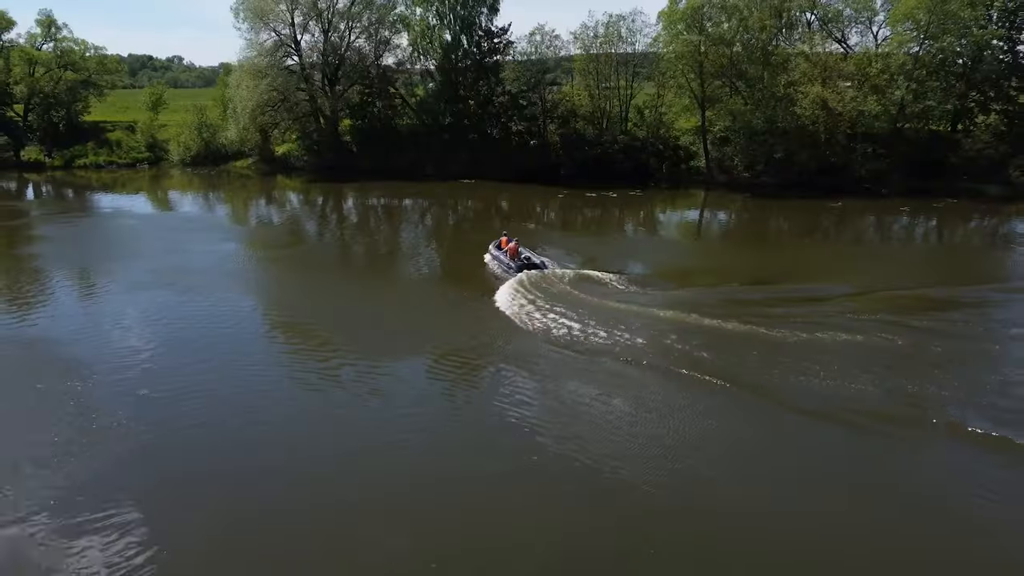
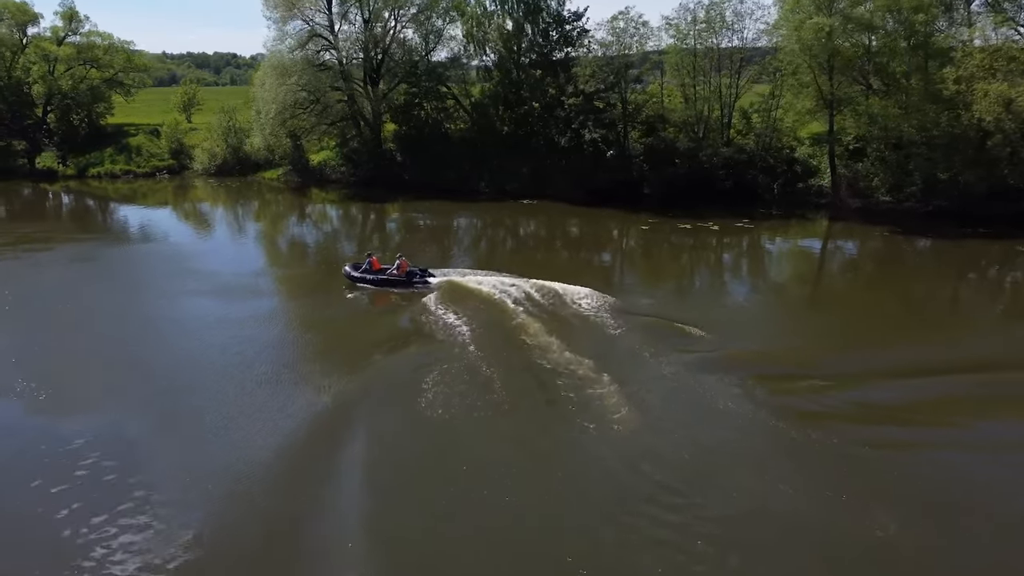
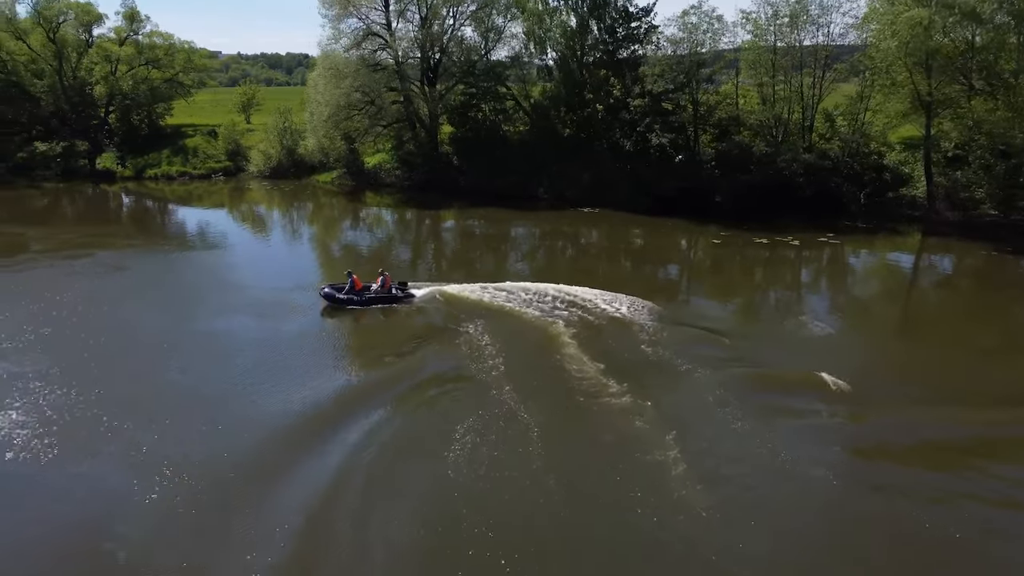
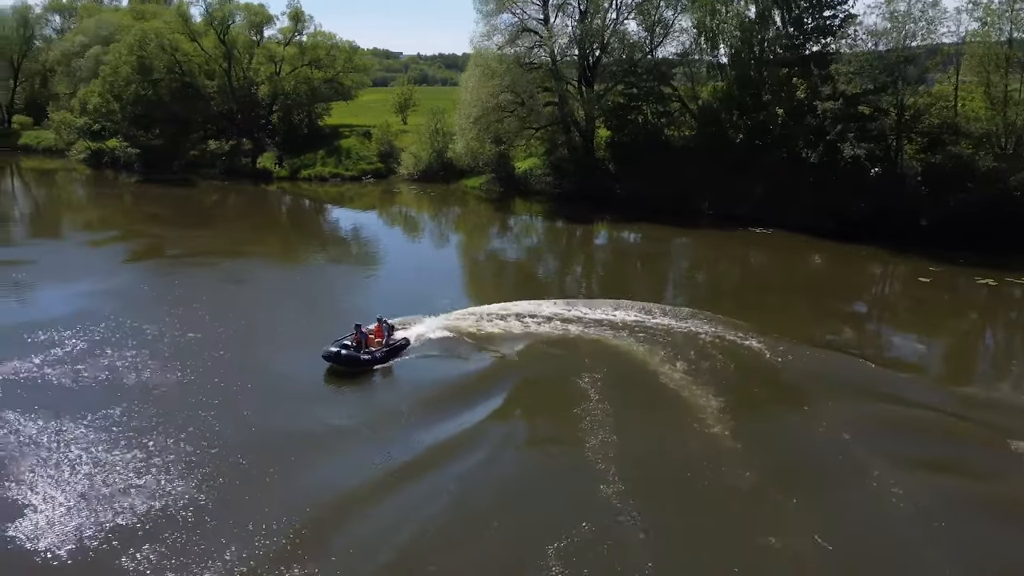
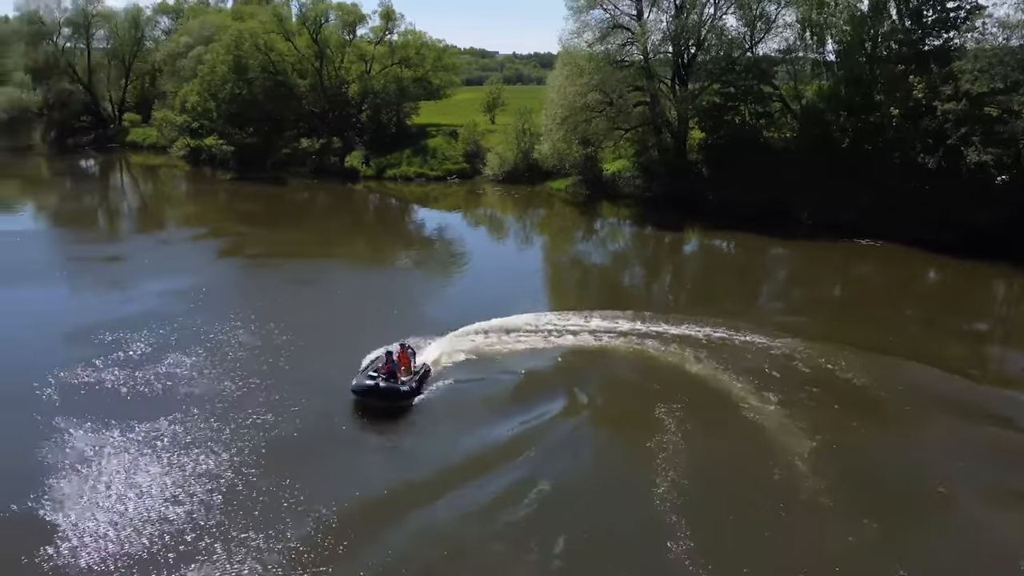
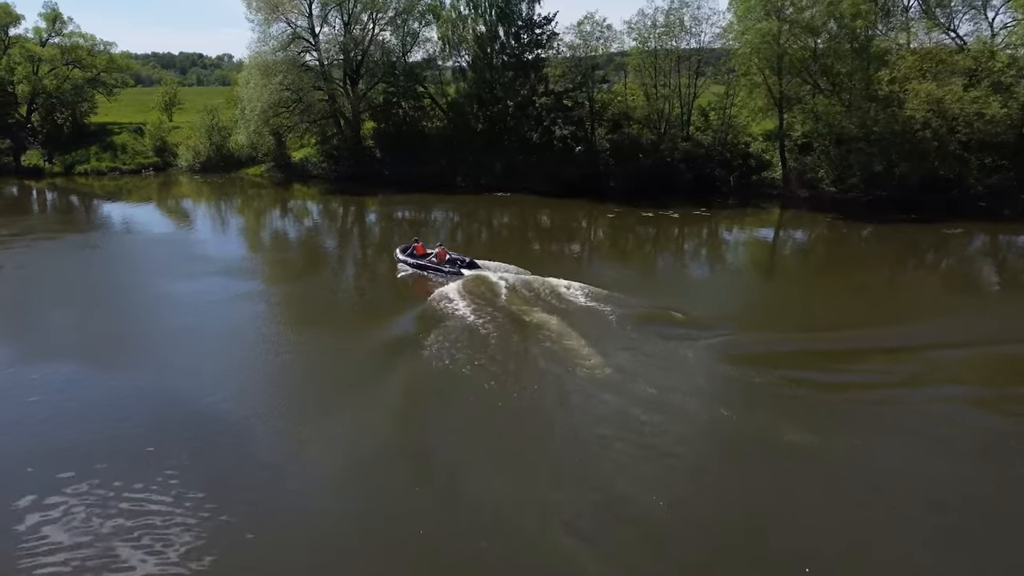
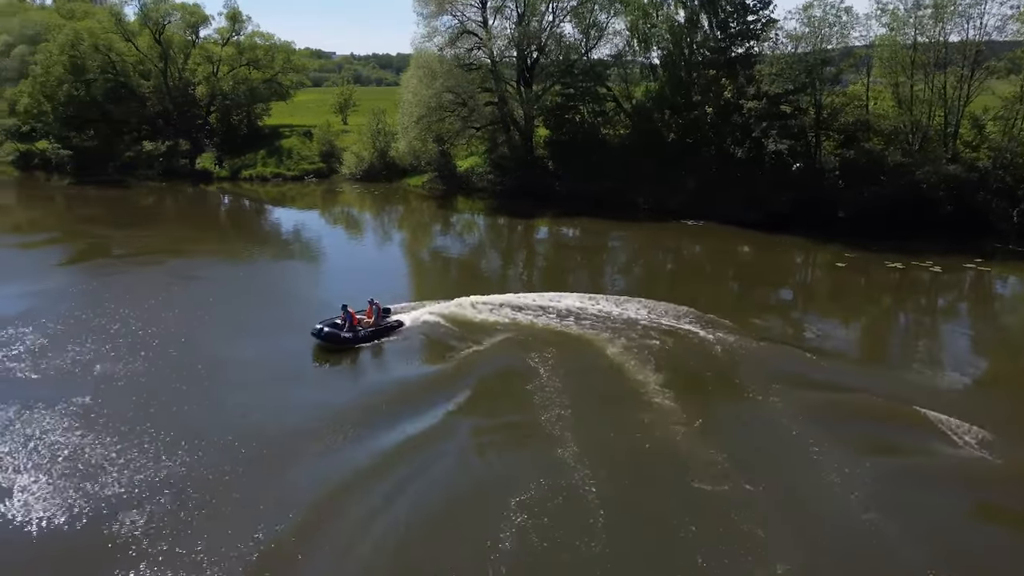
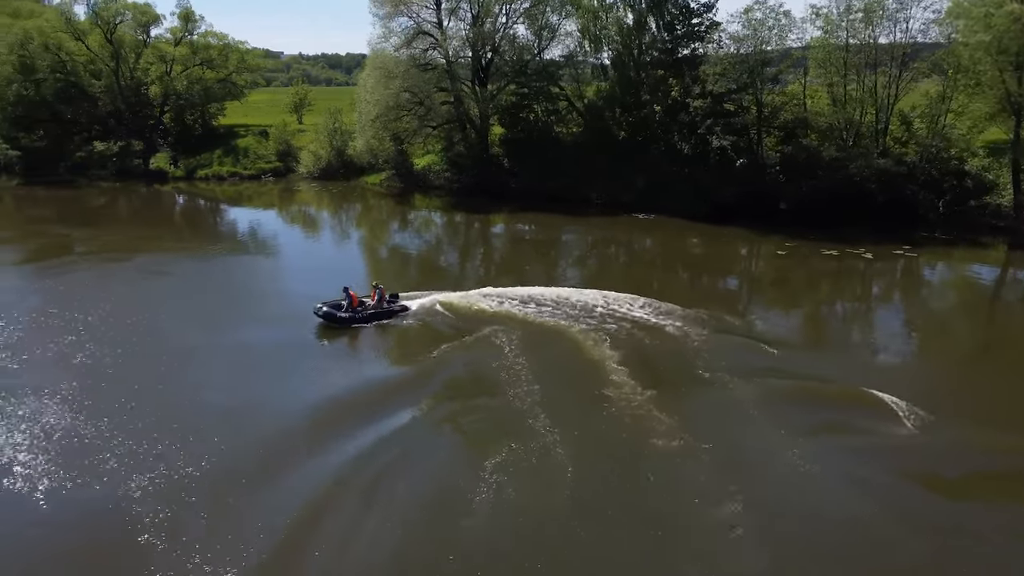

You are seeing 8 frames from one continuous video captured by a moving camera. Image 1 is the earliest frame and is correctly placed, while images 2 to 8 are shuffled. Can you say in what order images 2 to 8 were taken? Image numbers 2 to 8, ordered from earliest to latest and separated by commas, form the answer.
6, 2, 3, 8, 7, 4, 5
